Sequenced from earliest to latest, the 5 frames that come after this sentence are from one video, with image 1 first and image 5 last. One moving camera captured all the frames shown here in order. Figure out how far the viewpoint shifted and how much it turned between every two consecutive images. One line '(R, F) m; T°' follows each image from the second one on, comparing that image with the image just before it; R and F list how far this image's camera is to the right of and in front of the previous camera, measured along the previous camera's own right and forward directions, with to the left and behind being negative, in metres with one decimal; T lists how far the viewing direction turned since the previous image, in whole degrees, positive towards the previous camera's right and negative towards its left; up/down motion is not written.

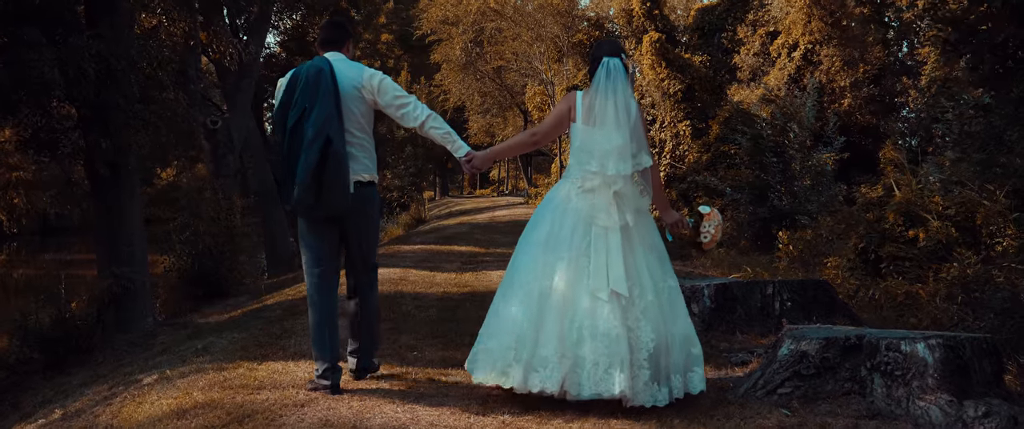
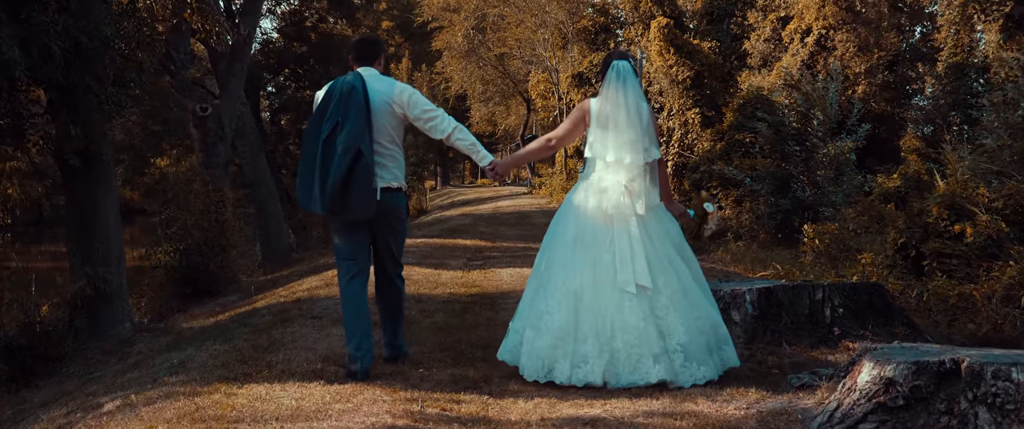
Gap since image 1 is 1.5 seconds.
(-0.1, +0.6) m; 0°
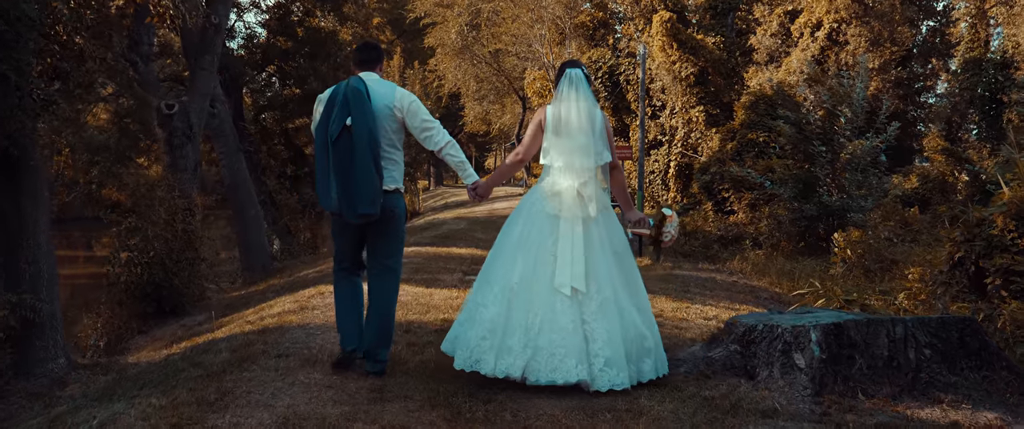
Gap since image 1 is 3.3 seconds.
(-0.1, +1.0) m; 0°
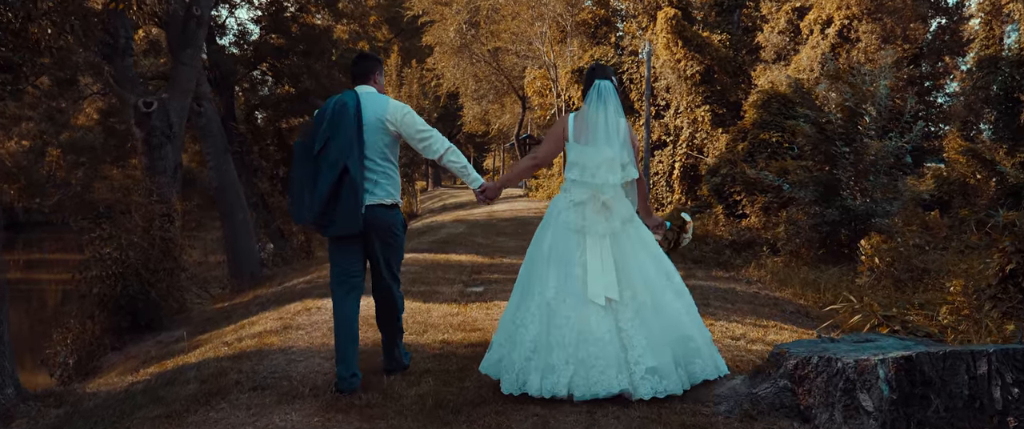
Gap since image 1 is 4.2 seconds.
(-0.1, +0.6) m; 0°
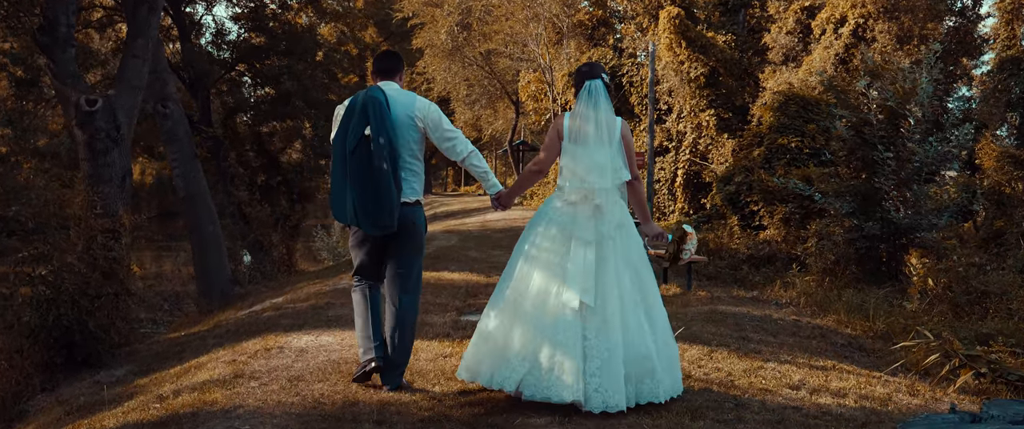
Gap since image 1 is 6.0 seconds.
(-0.1, +1.1) m; +1°
